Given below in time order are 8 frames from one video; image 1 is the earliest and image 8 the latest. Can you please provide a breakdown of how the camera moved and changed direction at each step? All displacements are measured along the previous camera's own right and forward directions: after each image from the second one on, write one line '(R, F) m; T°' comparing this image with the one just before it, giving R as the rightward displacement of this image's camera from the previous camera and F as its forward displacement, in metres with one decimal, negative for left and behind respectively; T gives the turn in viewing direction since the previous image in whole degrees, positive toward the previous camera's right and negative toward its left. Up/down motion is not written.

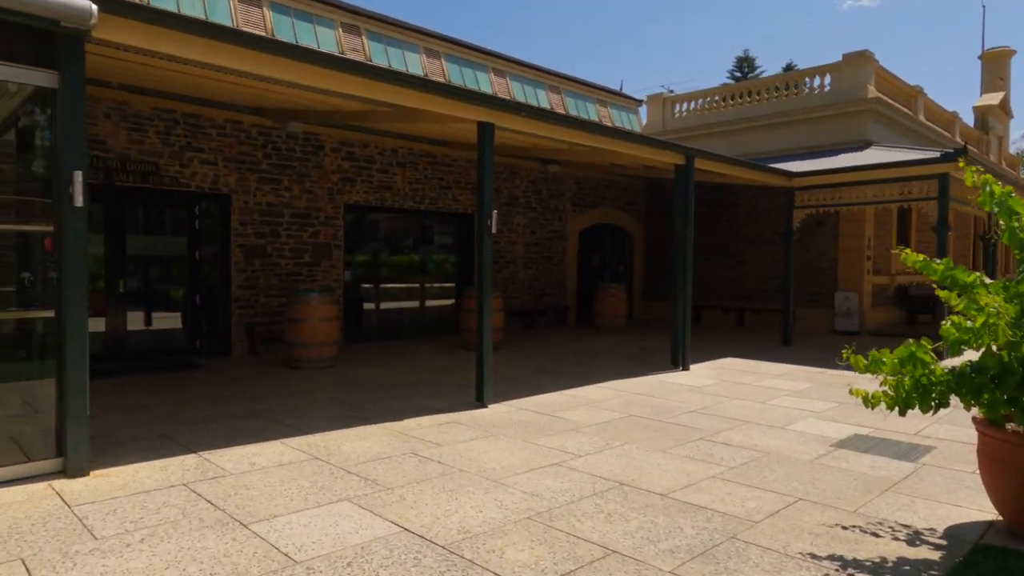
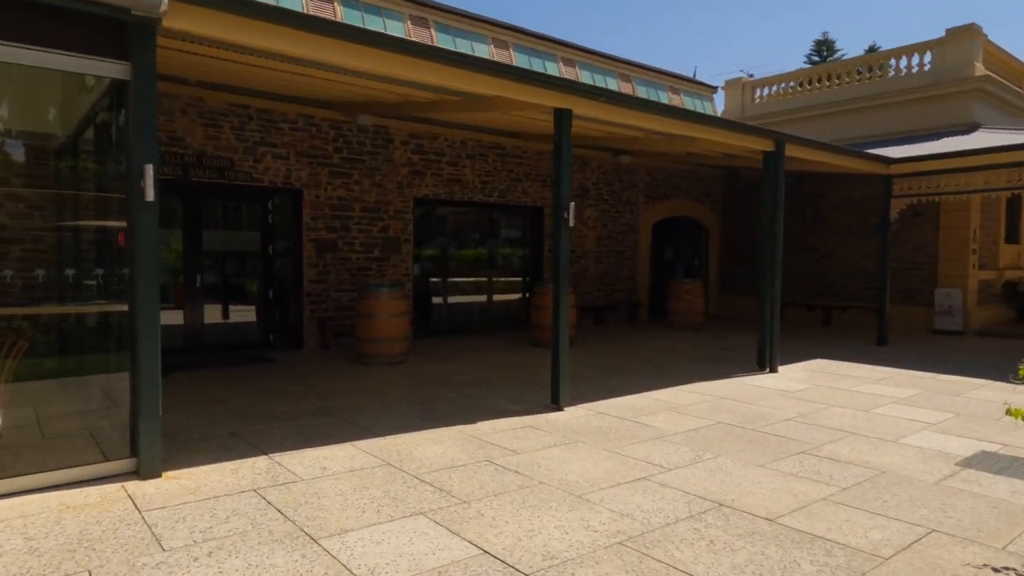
(-0.1, +0.3) m; -6°
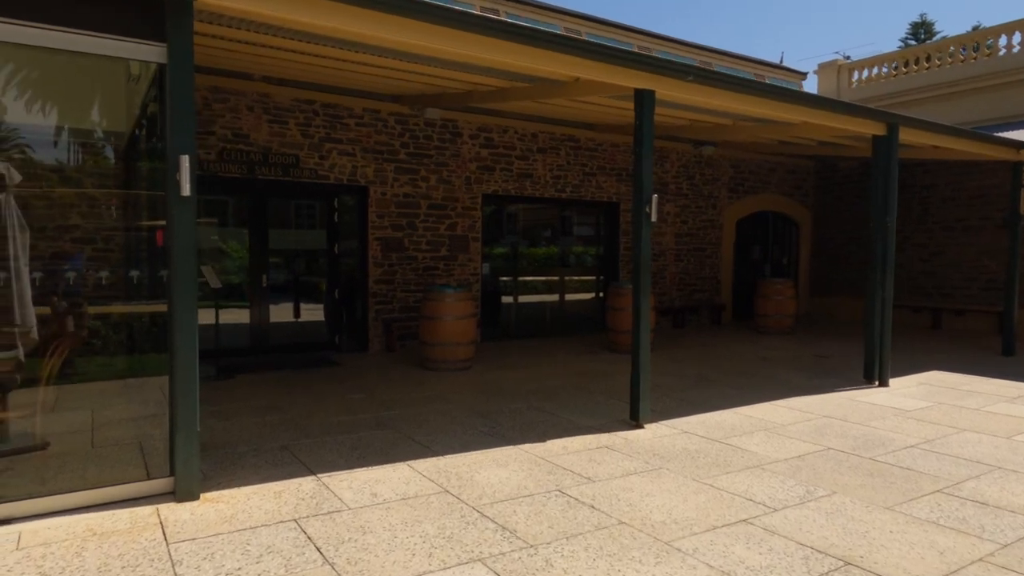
(0.0, +0.5) m; -6°
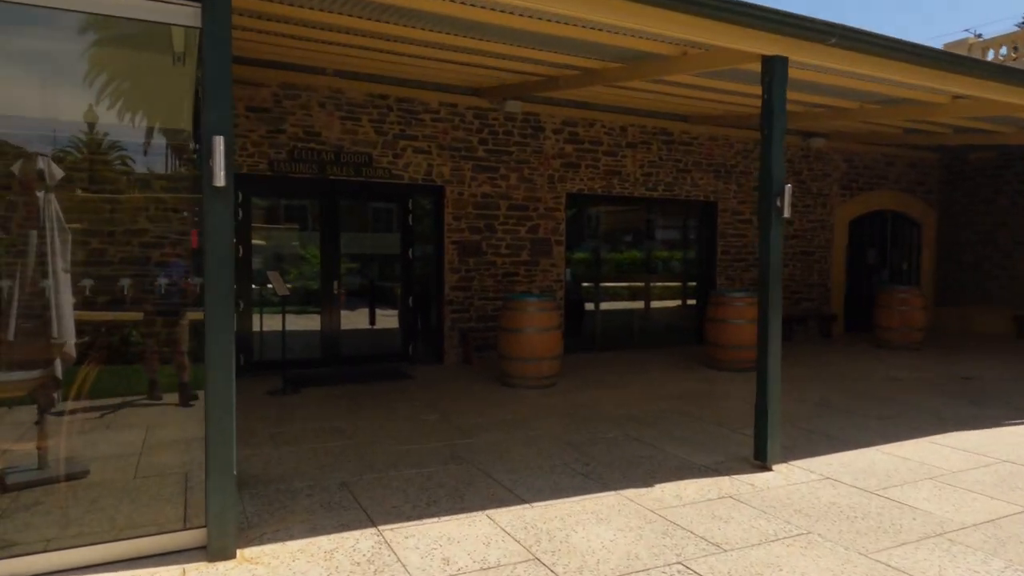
(-0.1, +0.8) m; -7°
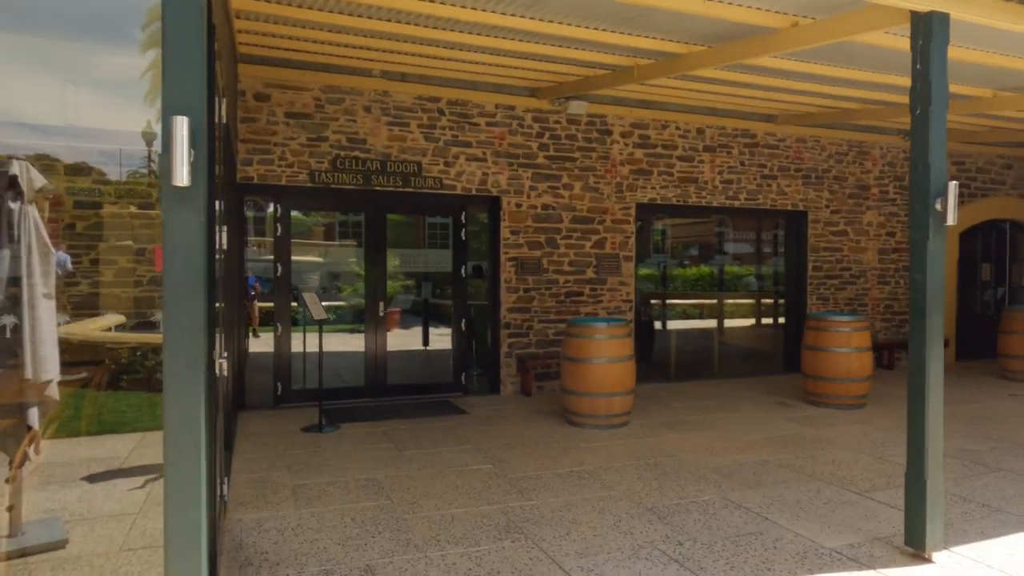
(-0.1, +0.8) m; -5°
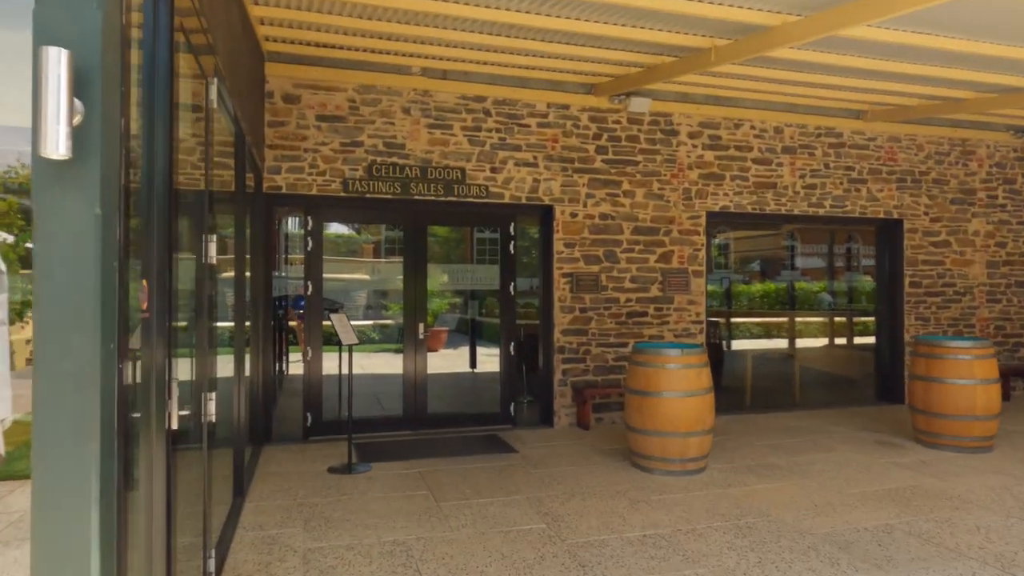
(0.0, +0.8) m; -4°
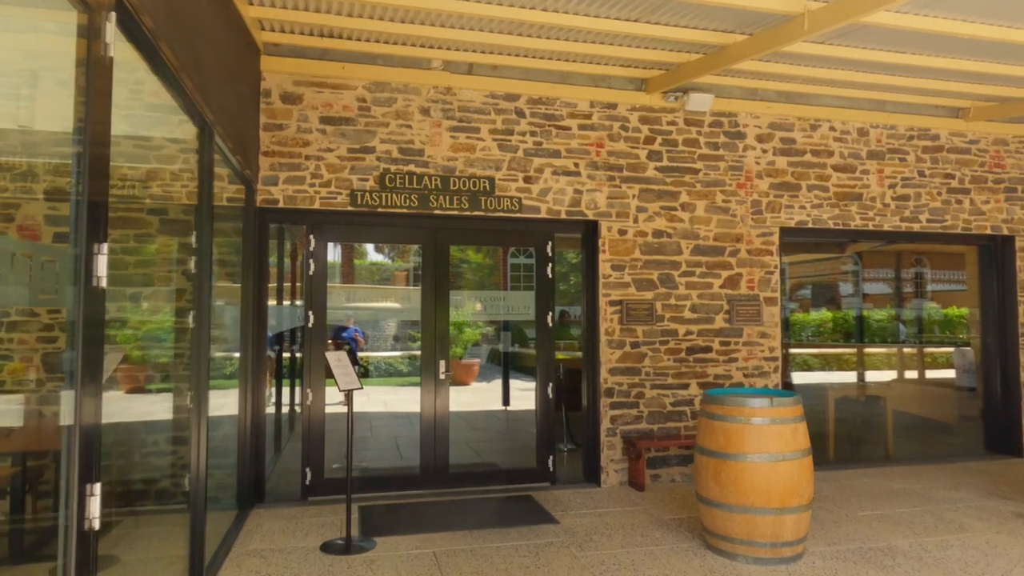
(0.0, +1.0) m; -3°
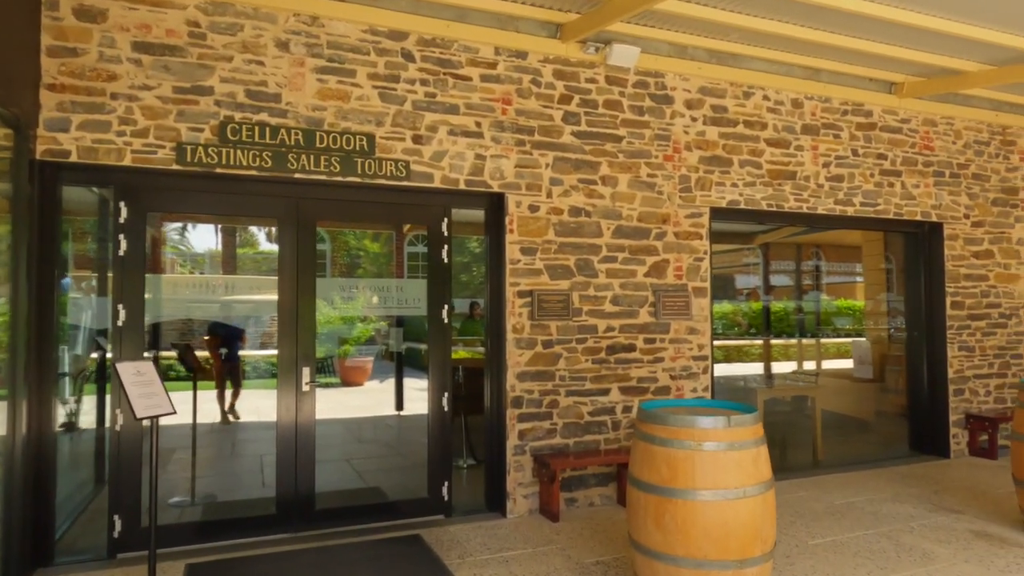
(+0.1, +1.0) m; +8°
